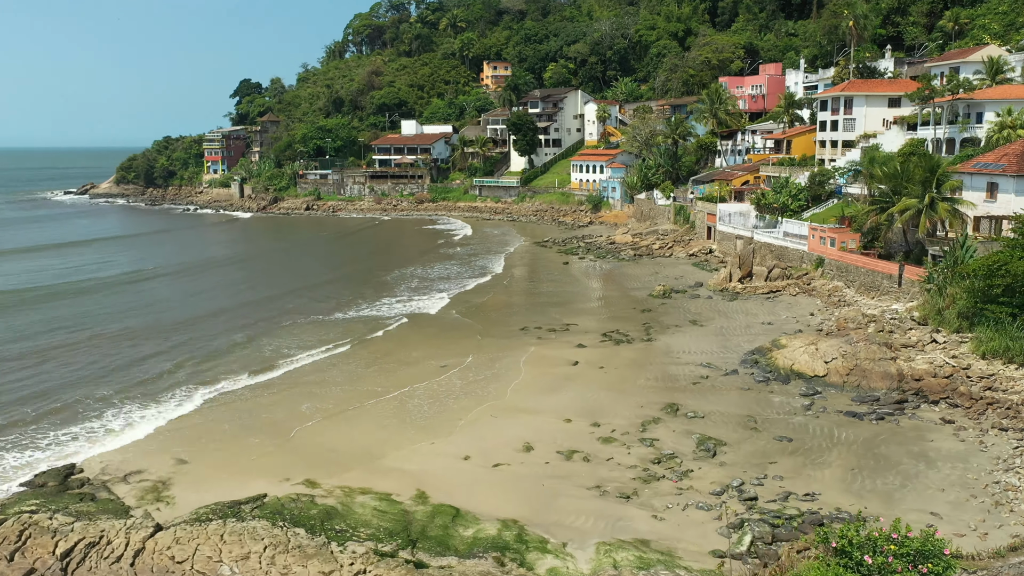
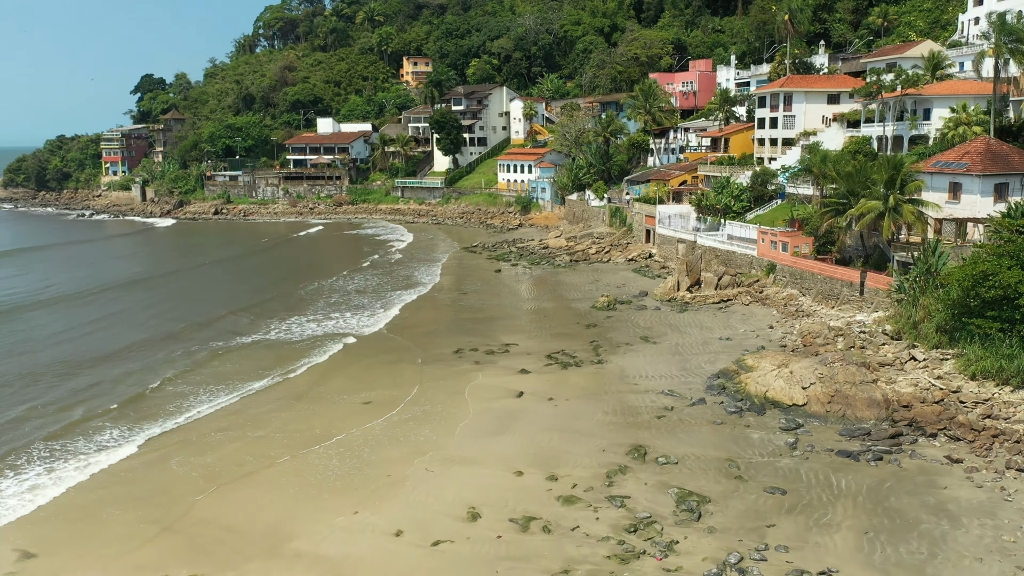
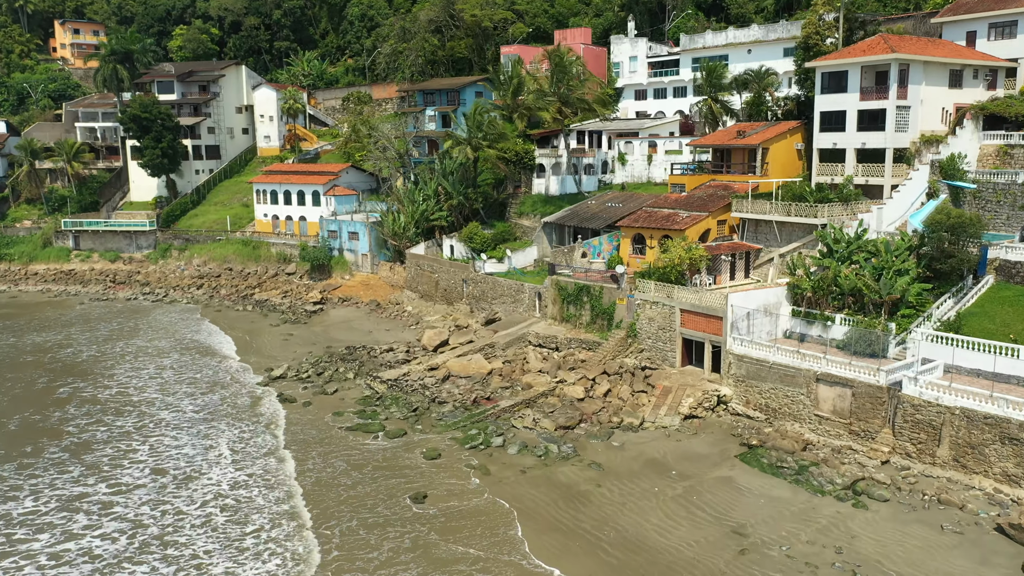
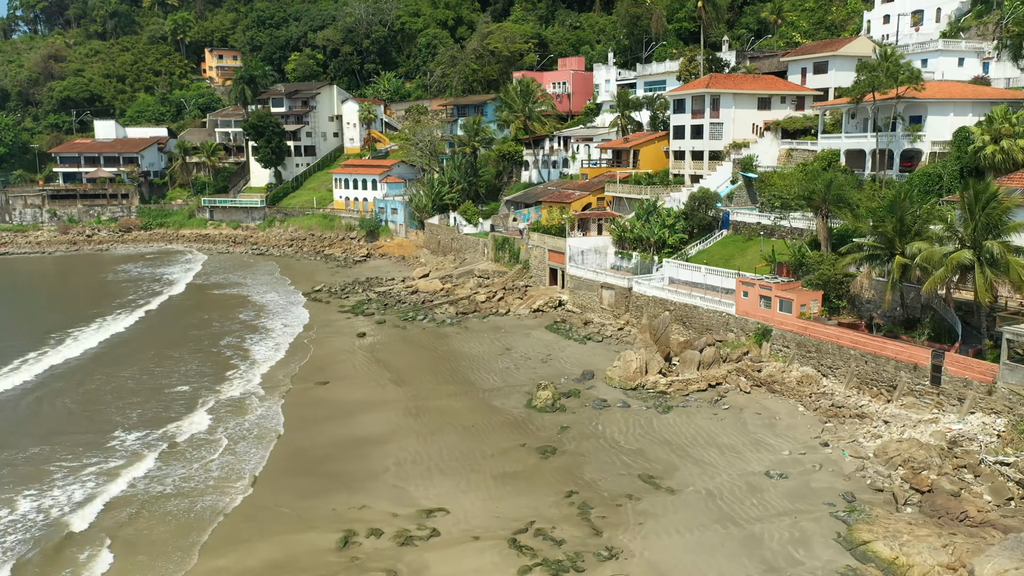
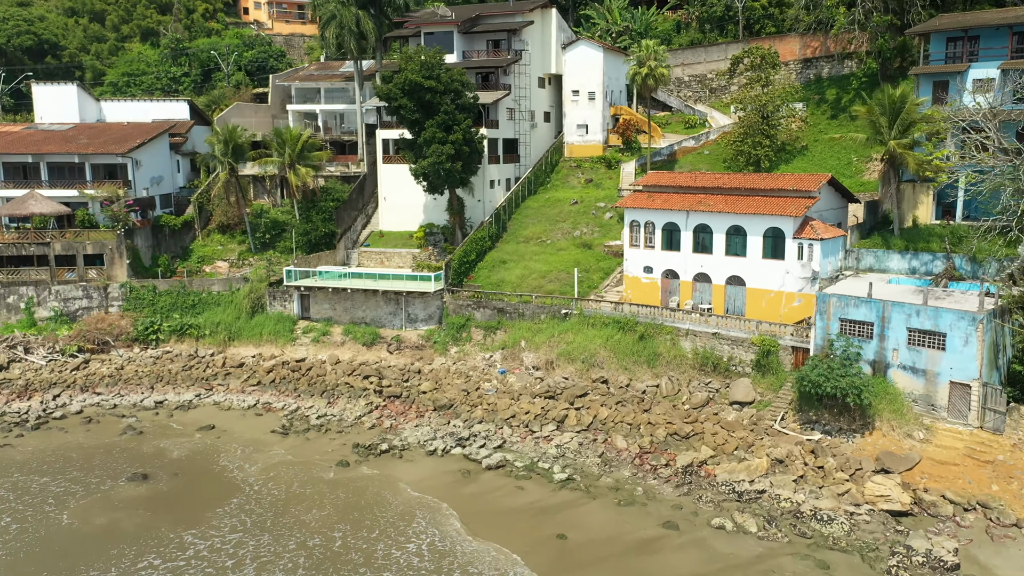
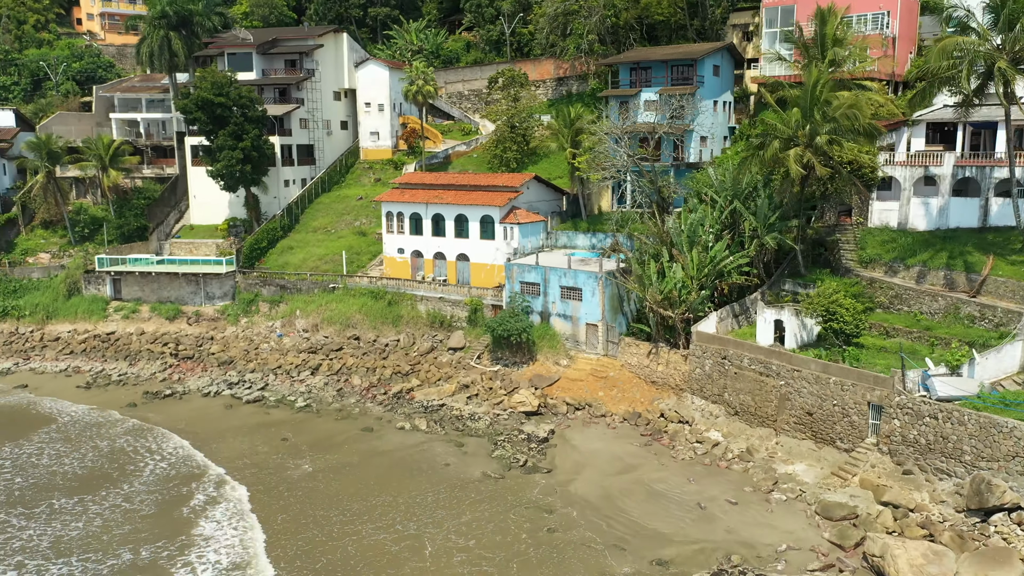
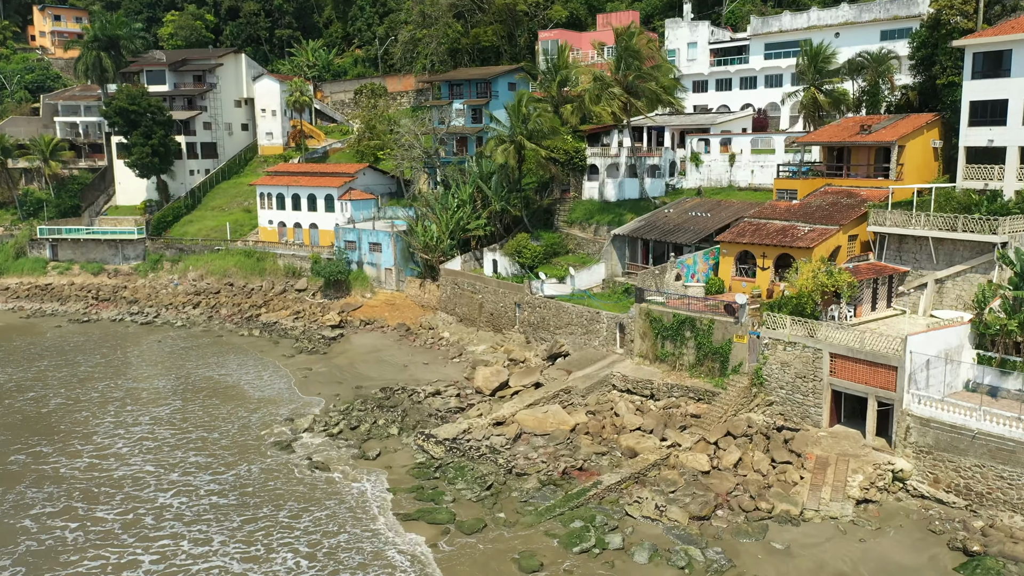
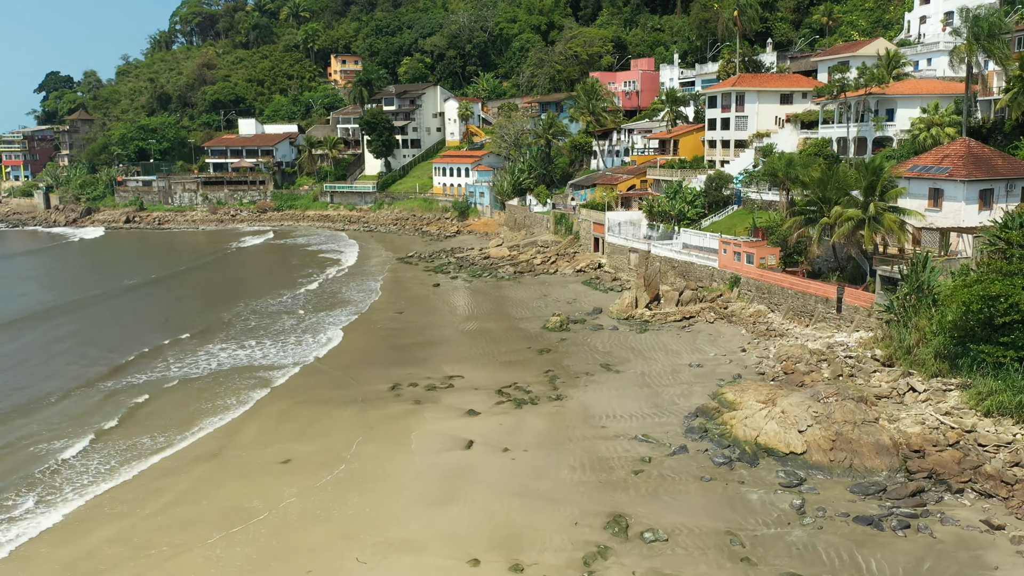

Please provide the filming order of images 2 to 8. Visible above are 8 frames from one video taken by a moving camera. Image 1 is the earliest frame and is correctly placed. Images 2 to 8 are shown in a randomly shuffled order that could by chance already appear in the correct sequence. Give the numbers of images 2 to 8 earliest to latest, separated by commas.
2, 8, 4, 3, 7, 6, 5
